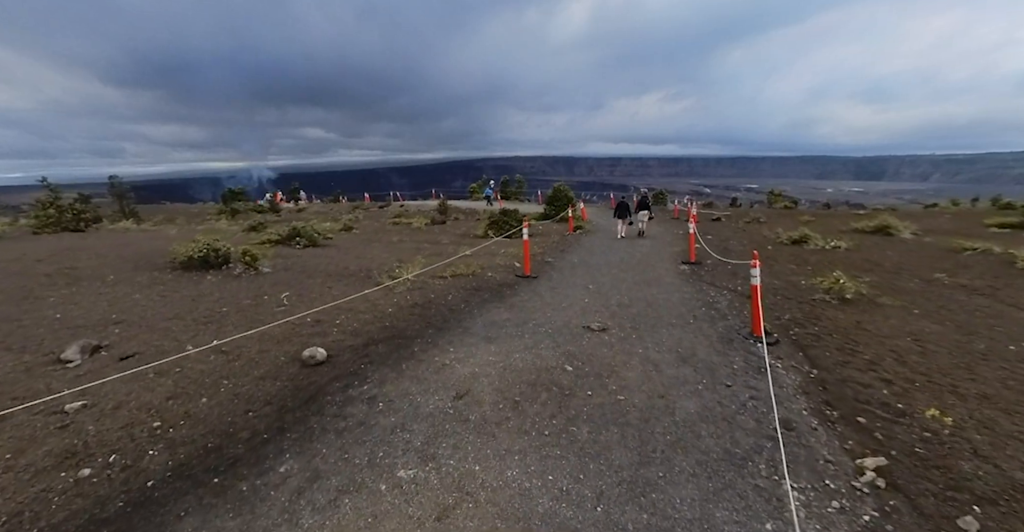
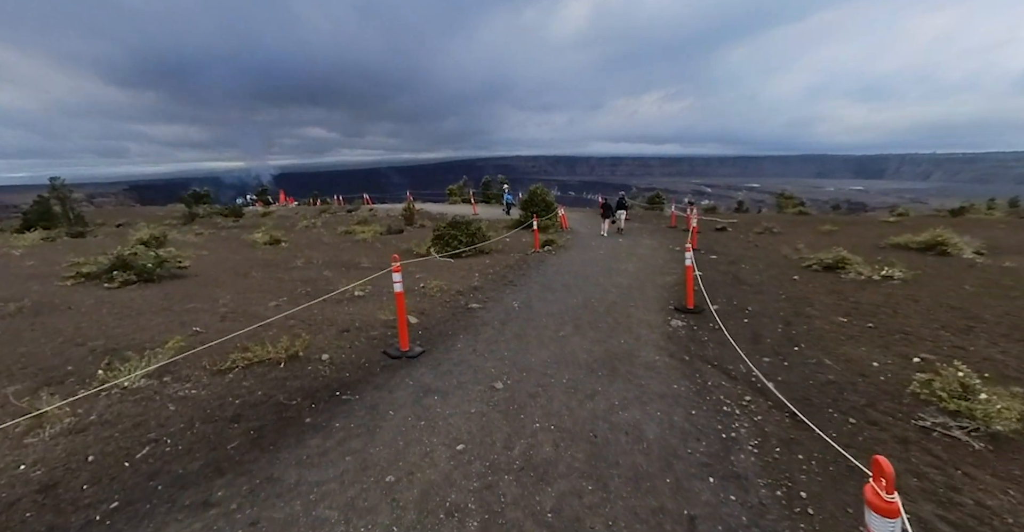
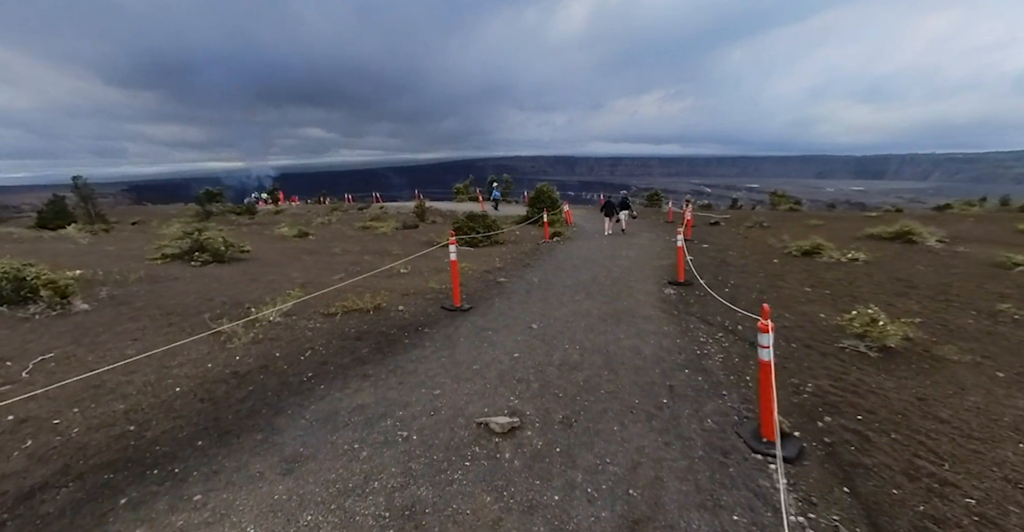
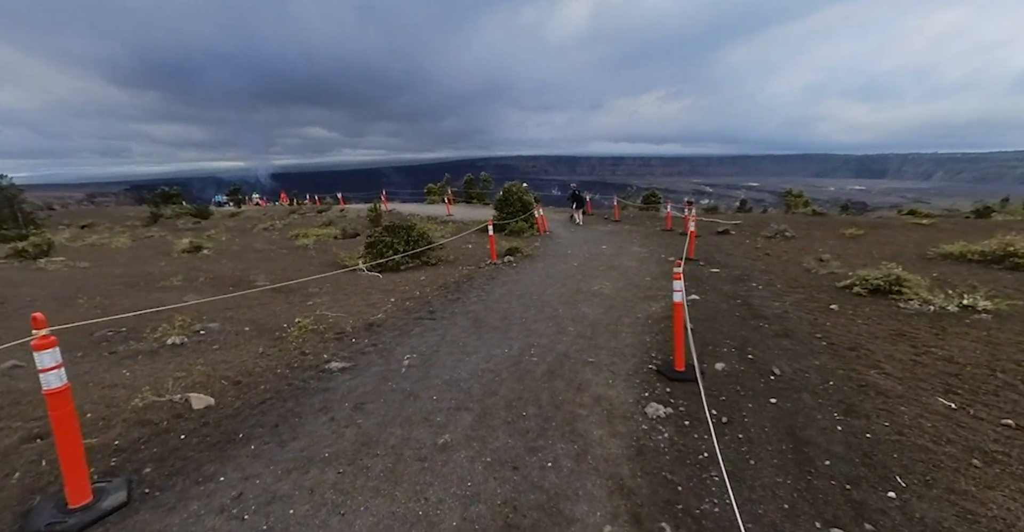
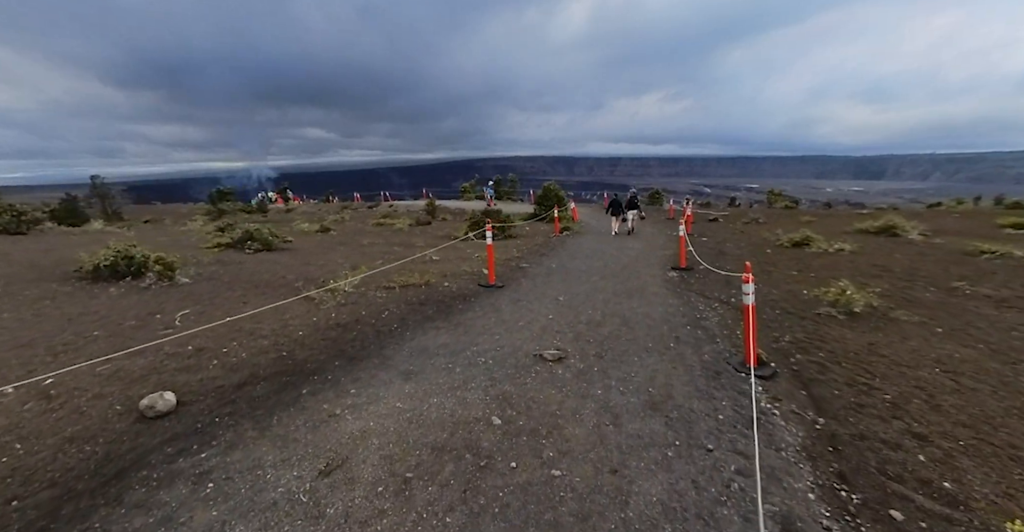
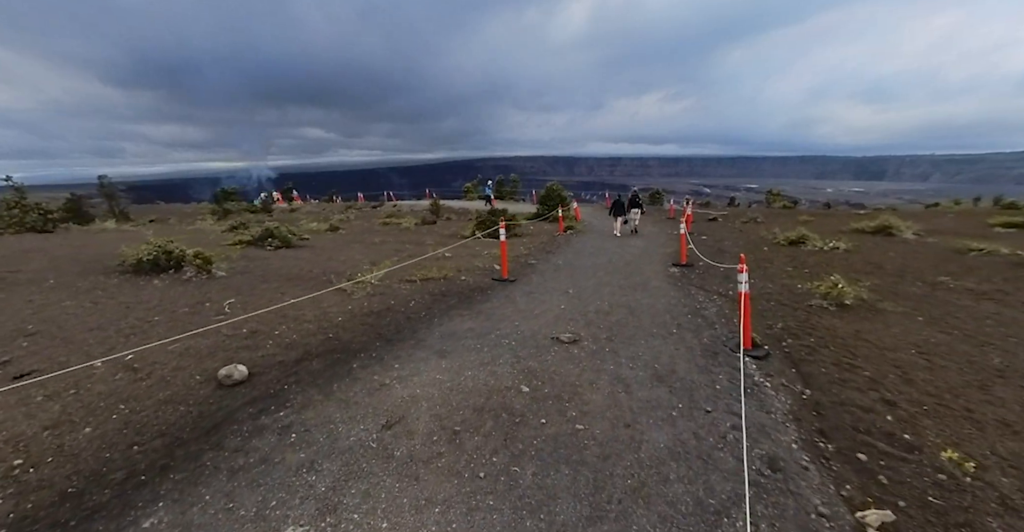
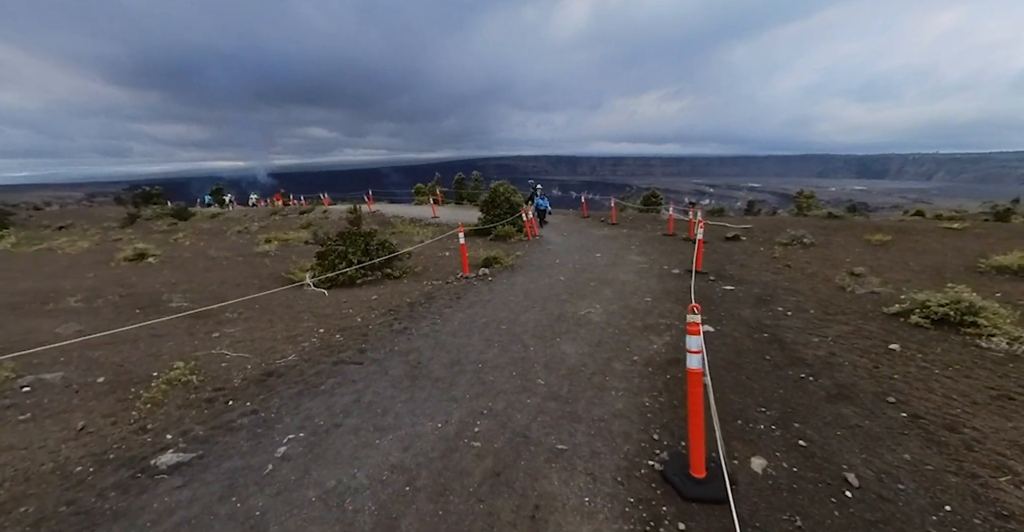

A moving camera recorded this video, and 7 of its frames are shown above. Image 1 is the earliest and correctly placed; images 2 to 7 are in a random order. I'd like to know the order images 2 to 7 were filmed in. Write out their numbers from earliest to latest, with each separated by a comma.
6, 5, 3, 2, 4, 7
